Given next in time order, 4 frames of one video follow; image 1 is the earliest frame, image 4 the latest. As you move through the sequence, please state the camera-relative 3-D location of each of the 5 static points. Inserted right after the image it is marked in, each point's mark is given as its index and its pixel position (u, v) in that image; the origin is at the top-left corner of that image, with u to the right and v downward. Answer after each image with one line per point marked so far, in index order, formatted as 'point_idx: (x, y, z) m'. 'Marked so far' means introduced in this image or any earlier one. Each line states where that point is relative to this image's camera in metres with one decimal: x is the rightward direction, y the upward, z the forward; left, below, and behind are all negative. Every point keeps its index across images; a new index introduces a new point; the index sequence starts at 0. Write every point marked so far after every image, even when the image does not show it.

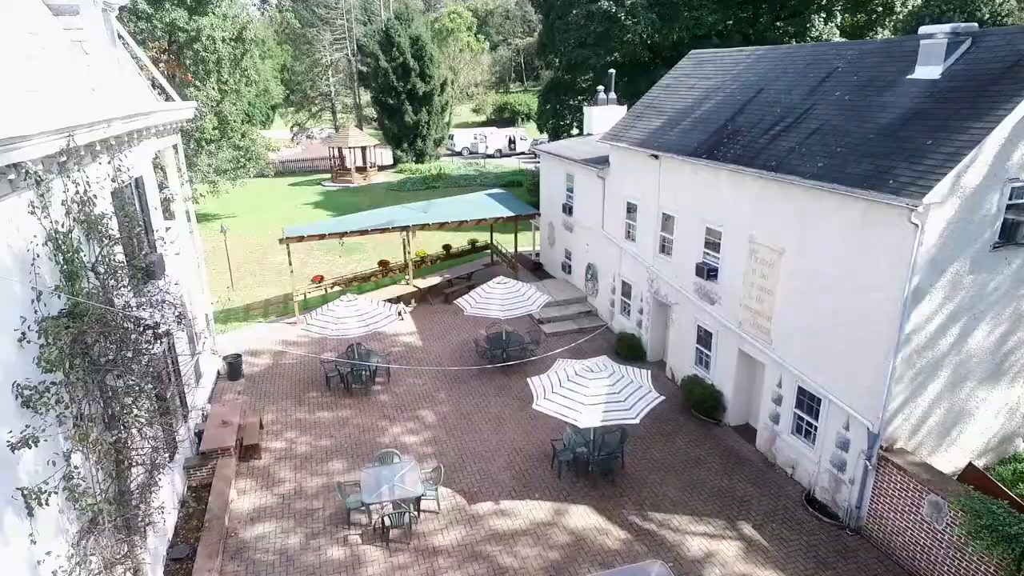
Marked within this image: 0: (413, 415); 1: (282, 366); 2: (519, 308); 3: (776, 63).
0: (-2.3, -2.9, +15.1) m
1: (-6.1, -2.1, +17.7) m
2: (+0.2, -0.5, +16.2) m
3: (+5.9, +5.0, +14.8) m
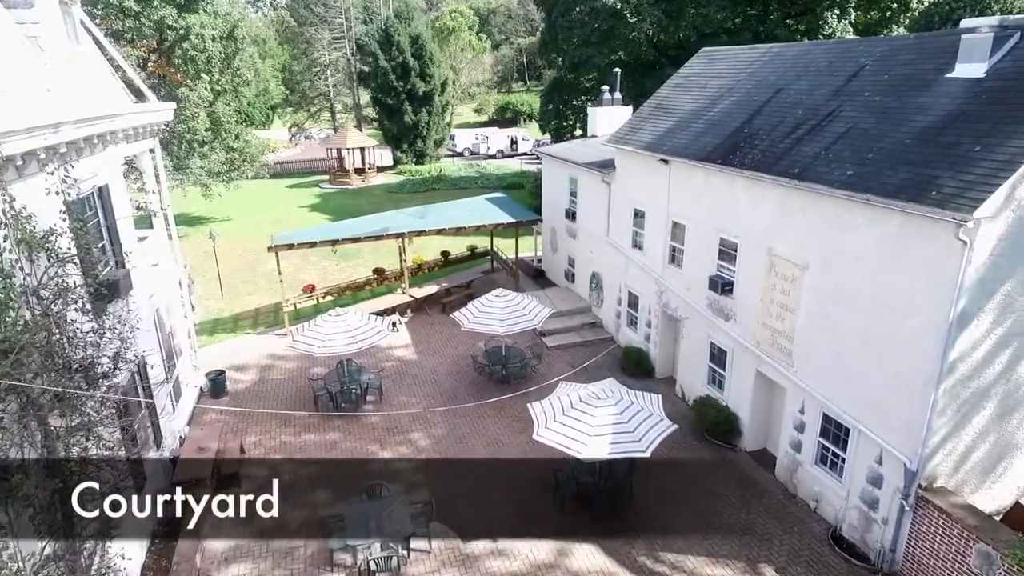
0: (-2.3, -3.2, +14.1) m
1: (-6.1, -2.4, +16.7) m
2: (+0.2, -0.8, +15.2) m
3: (+5.9, +4.7, +13.8) m
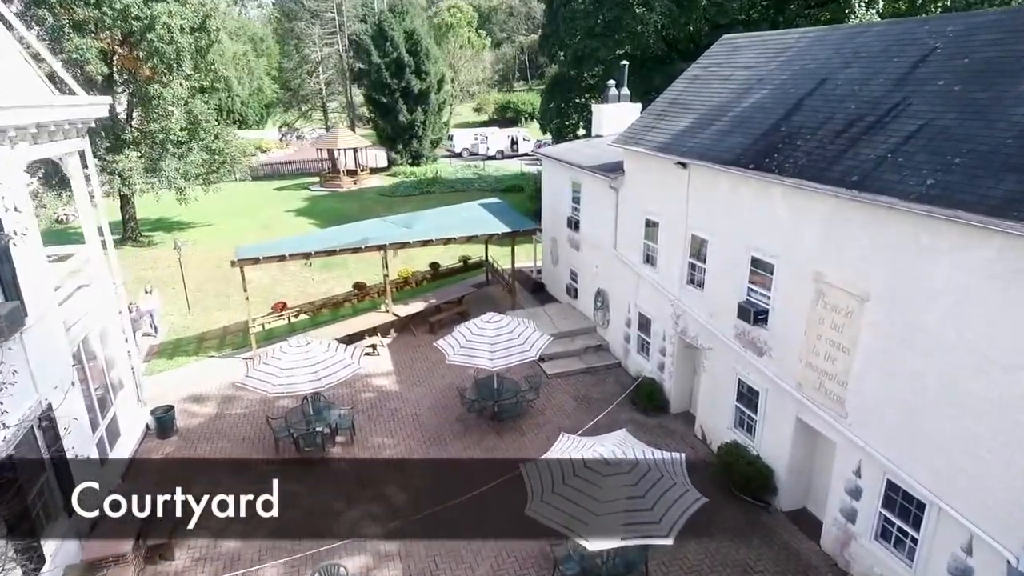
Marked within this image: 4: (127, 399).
0: (-2.4, -3.7, +12.0) m
1: (-6.3, -2.9, +14.5) m
2: (0.0, -1.3, +13.0) m
3: (+5.8, +4.2, +11.6) m
4: (-7.9, -2.3, +13.6) m
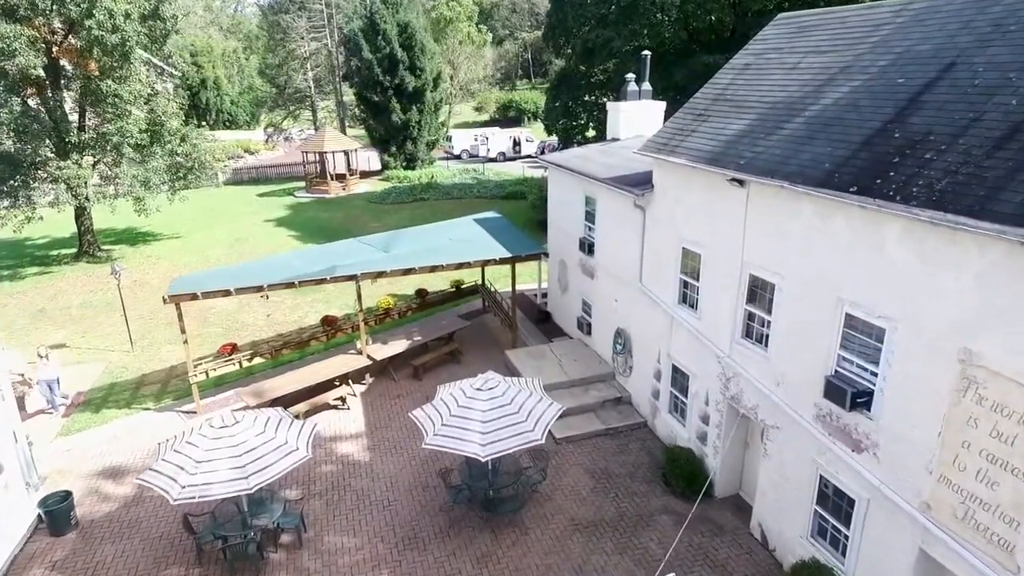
0: (-2.5, -4.5, +8.7) m
1: (-6.3, -3.7, +11.3) m
2: (0.0, -2.1, +9.8) m
3: (+5.8, +3.4, +8.3) m
4: (-7.9, -3.1, +10.4) m
